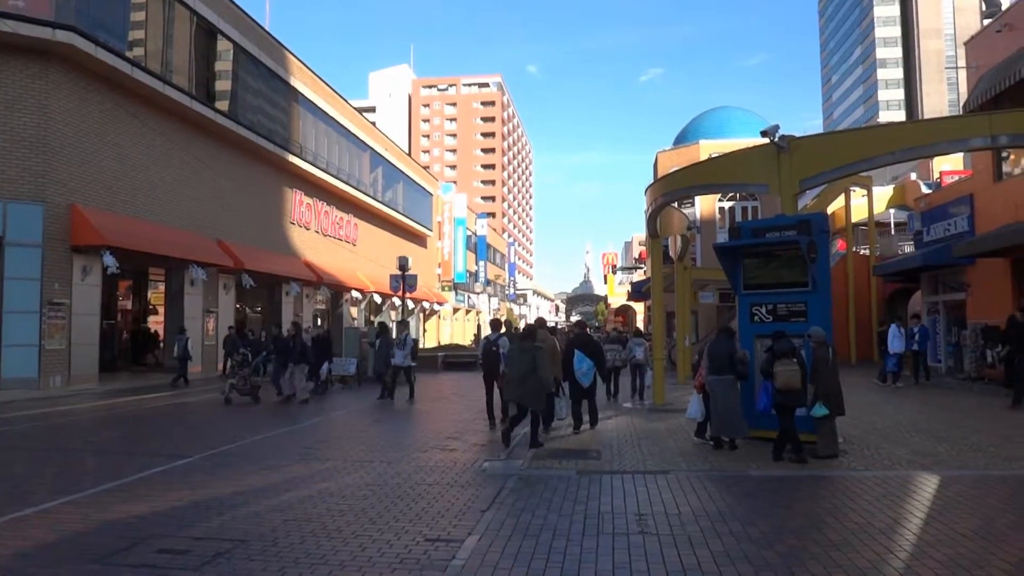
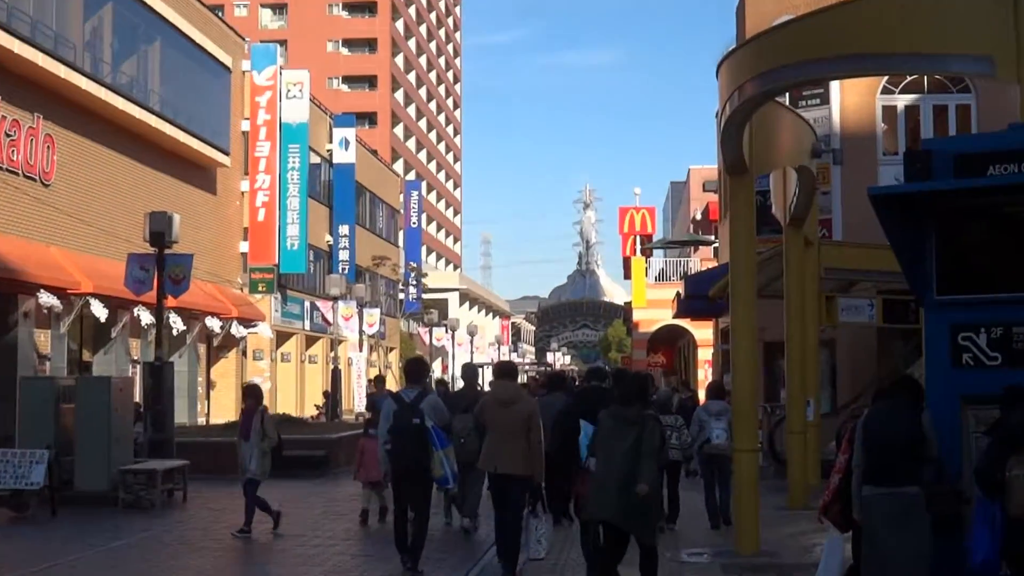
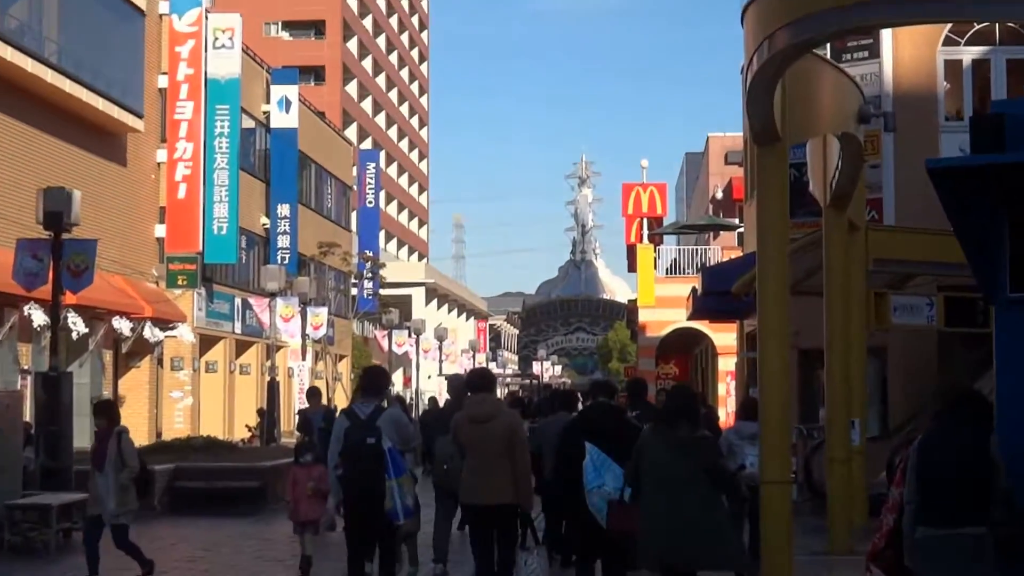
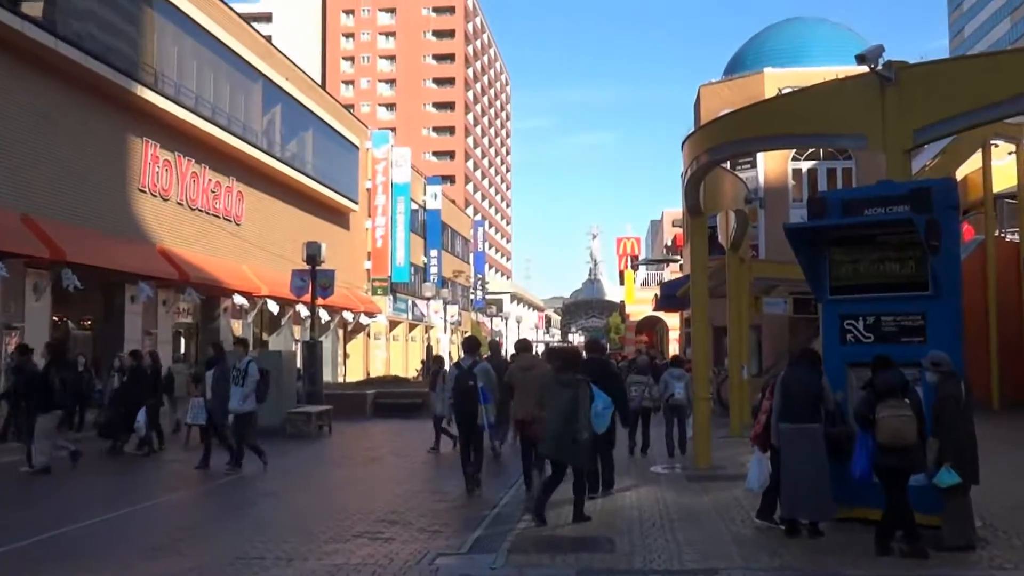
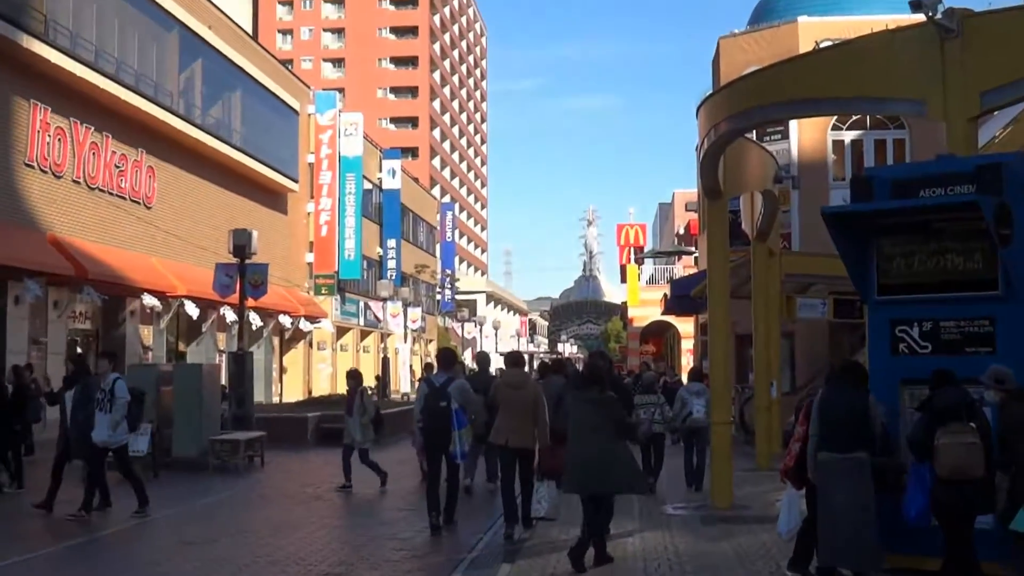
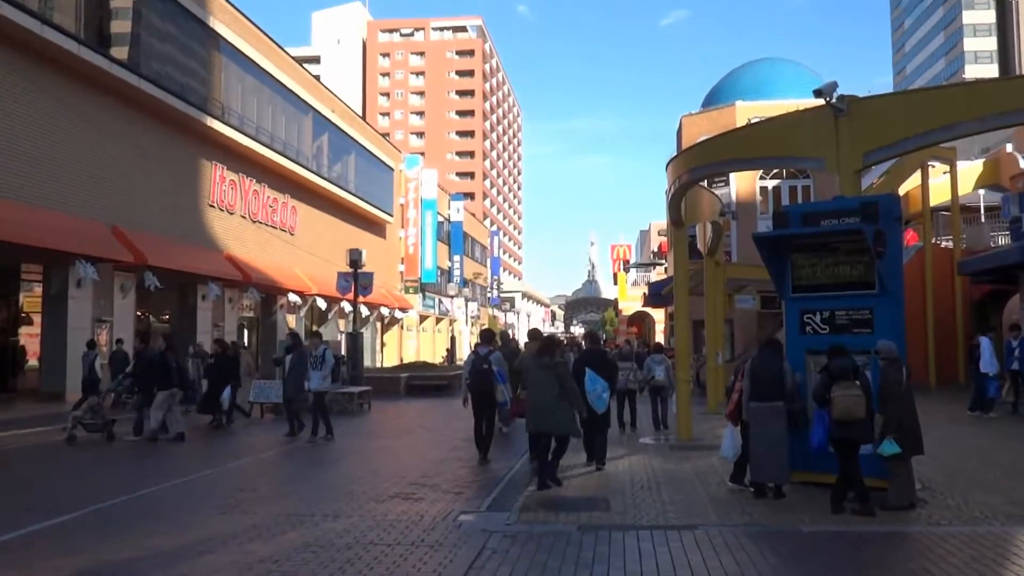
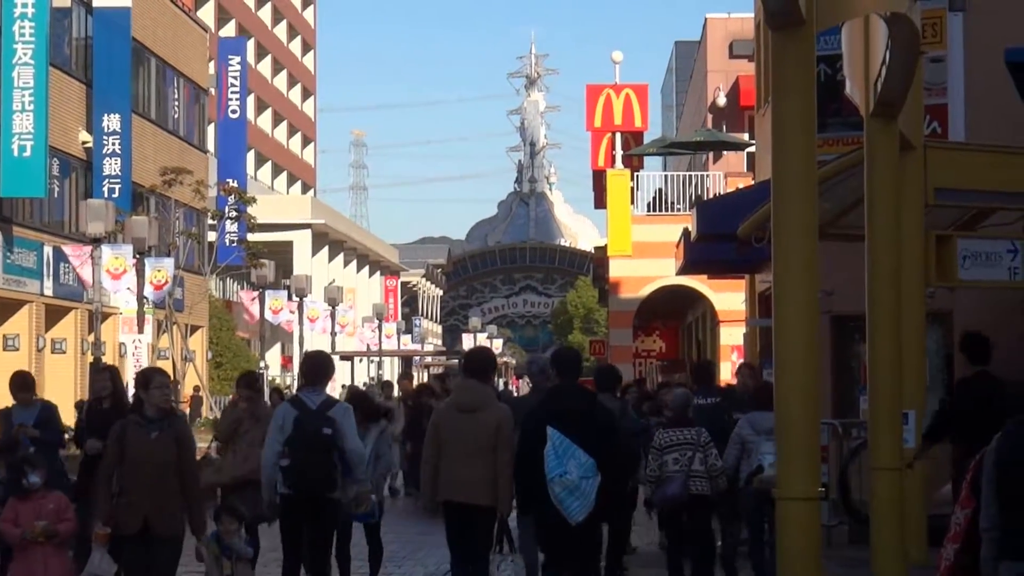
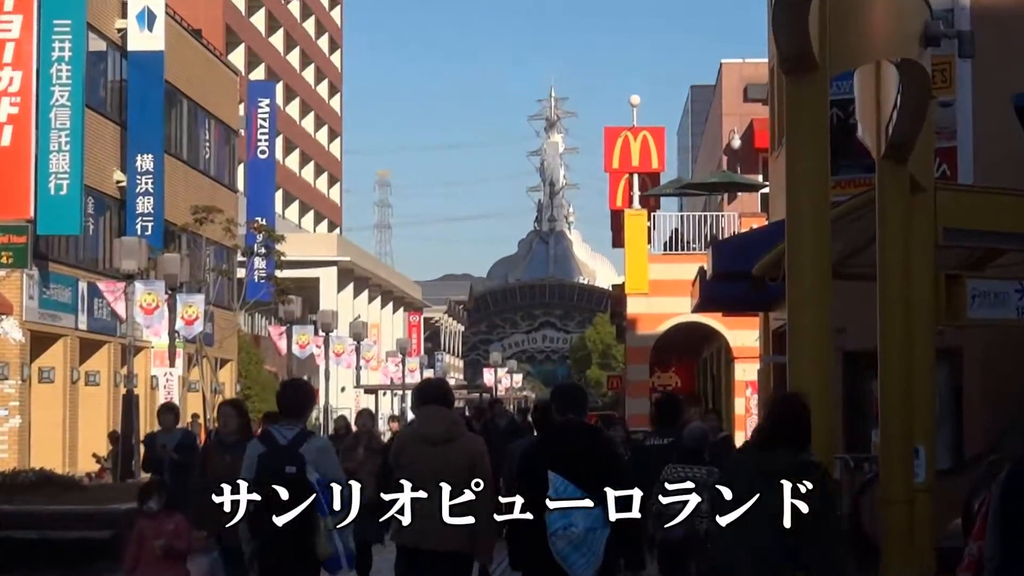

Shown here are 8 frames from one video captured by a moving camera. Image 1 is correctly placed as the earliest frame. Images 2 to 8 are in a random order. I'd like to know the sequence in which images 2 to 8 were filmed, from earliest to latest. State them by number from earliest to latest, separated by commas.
6, 4, 5, 2, 3, 8, 7
